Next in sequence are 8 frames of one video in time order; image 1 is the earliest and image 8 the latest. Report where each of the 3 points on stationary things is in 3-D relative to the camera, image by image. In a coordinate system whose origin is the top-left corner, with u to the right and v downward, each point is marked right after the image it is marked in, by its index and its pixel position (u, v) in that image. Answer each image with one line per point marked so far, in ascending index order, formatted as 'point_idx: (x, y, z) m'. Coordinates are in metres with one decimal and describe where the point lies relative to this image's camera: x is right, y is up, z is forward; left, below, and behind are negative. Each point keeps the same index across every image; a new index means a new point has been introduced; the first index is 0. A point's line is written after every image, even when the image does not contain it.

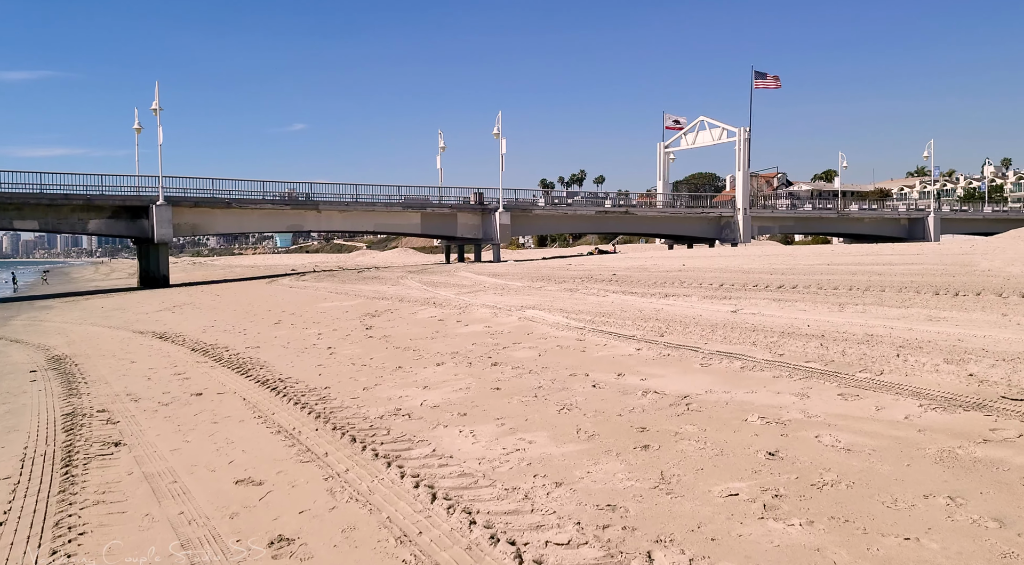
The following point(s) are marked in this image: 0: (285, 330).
0: (-4.7, -1.0, +16.9) m
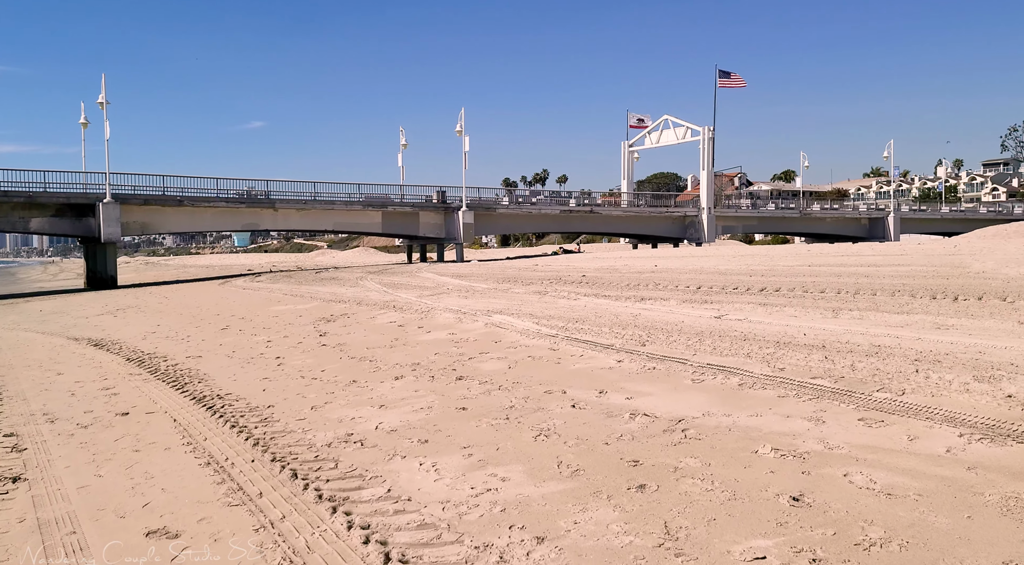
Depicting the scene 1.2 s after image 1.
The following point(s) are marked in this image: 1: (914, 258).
0: (-5.3, -1.0, +15.7) m
1: (+7.1, +0.4, +14.6) m
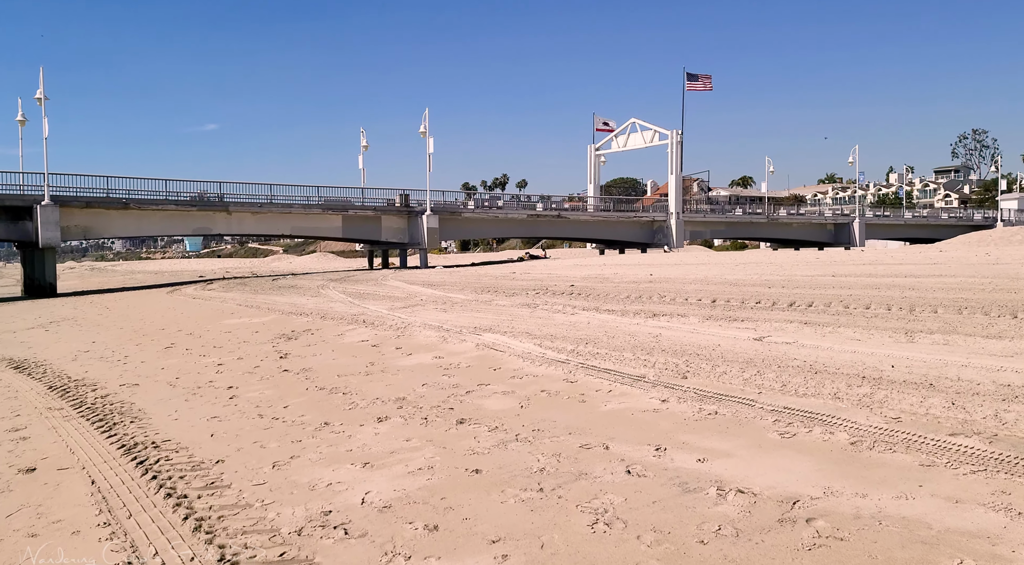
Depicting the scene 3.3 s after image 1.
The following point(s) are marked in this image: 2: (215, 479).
0: (-5.5, -1.3, +13.5) m
1: (+7.0, +0.2, +13.1) m
2: (-2.4, -1.6, +6.7) m
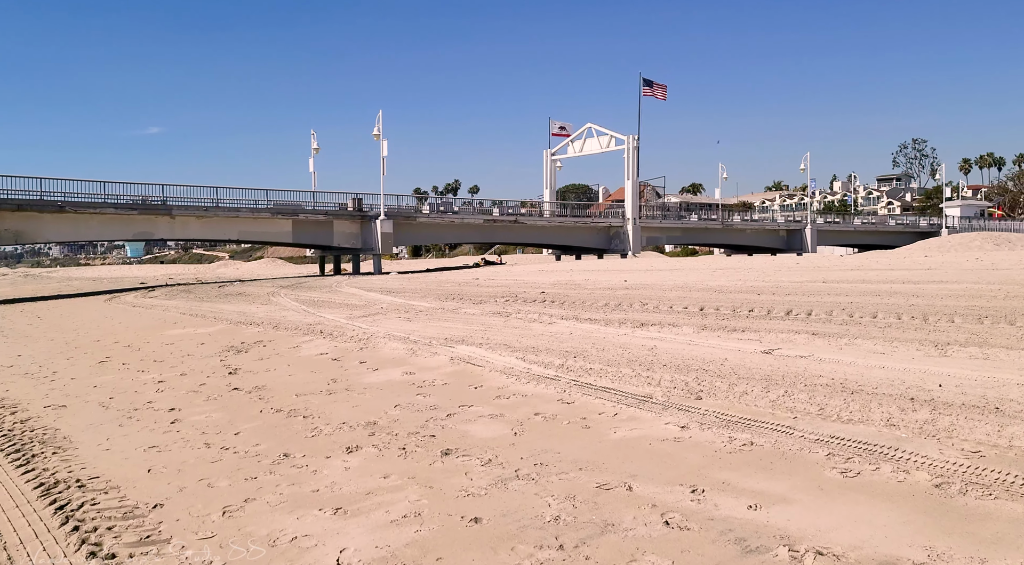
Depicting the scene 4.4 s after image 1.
0: (-5.9, -1.4, +12.1) m
1: (+6.6, +0.1, +12.4) m
2: (-2.4, -1.7, +5.5) m
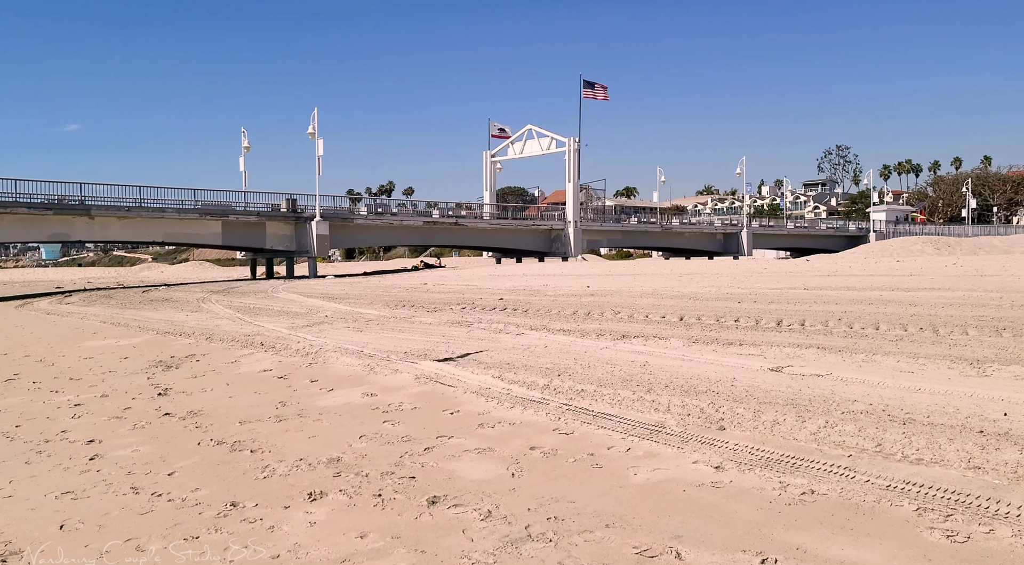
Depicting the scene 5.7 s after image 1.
0: (-6.3, -1.5, +10.6) m
1: (+6.1, 0.0, +11.9) m
2: (-2.3, -1.8, +4.3) m
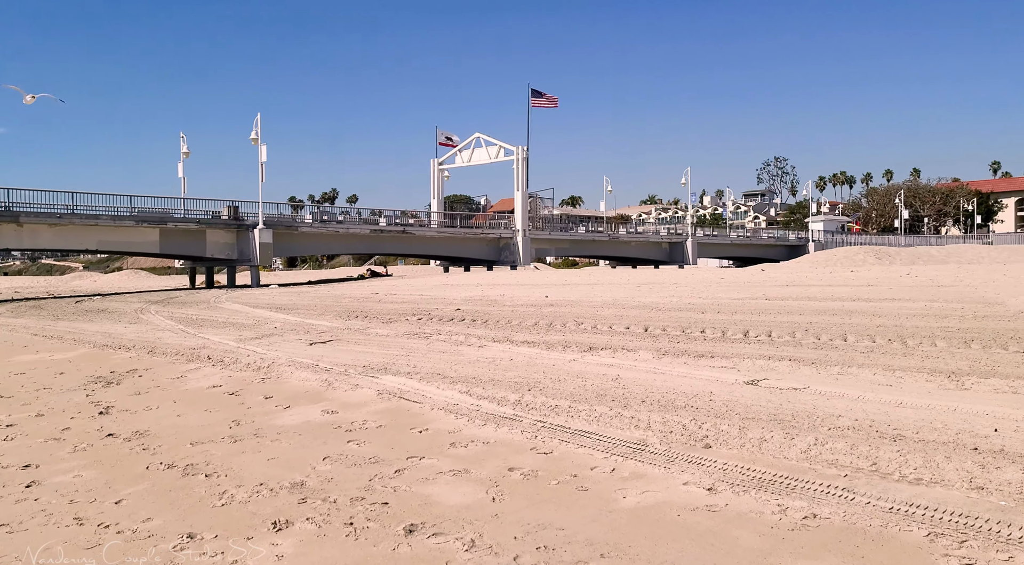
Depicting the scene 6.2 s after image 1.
0: (-6.8, -1.6, +9.8) m
1: (+5.5, -0.1, +12.0) m
2: (-2.4, -1.8, +3.8) m
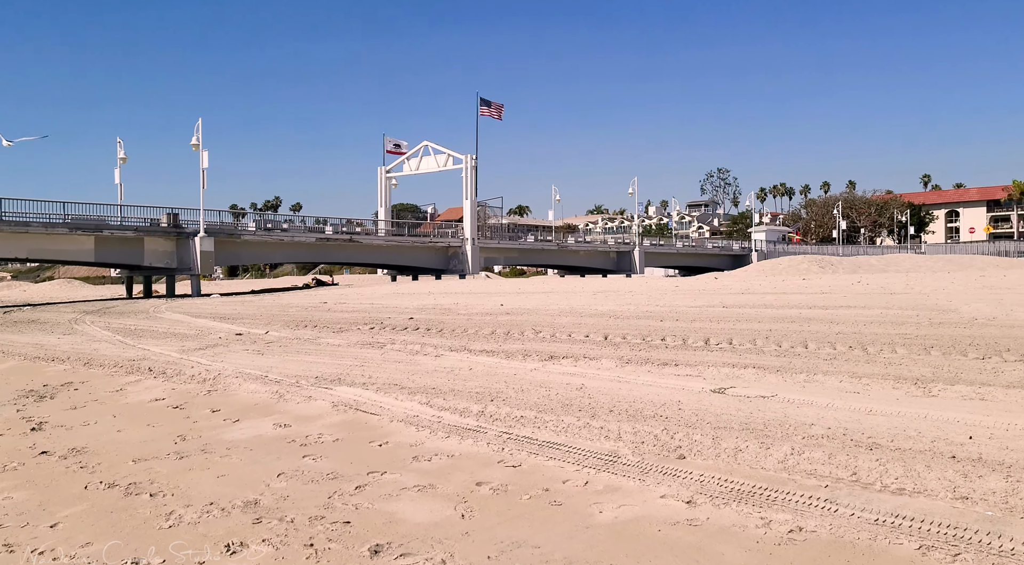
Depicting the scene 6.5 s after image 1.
0: (-7.2, -1.7, +9.1) m
1: (+4.9, -0.3, +12.1) m
2: (-2.4, -1.9, +3.4) m
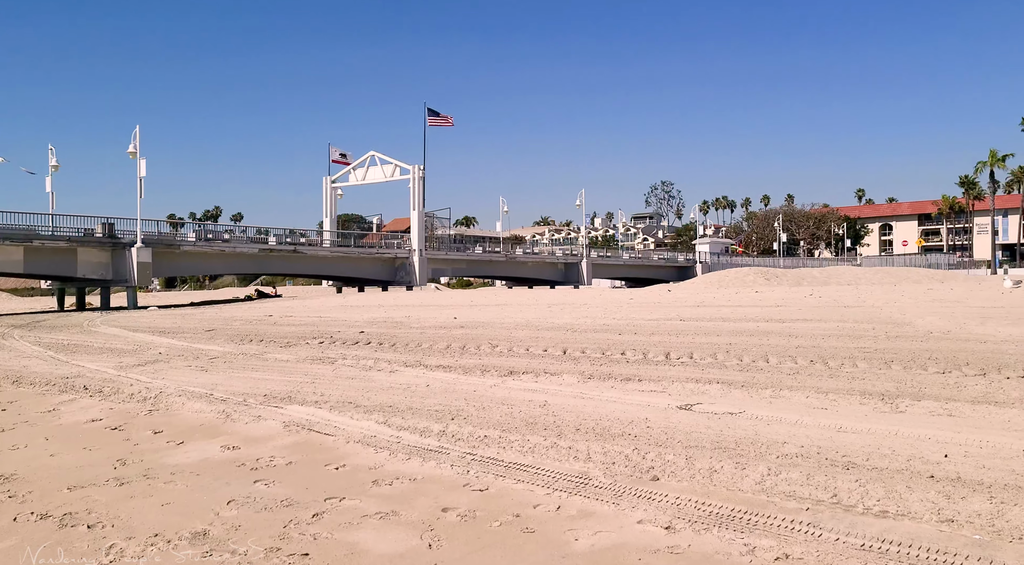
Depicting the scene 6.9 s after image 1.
0: (-7.7, -1.9, +8.4) m
1: (+4.3, -0.5, +12.1) m
2: (-2.5, -1.9, +3.0) m
